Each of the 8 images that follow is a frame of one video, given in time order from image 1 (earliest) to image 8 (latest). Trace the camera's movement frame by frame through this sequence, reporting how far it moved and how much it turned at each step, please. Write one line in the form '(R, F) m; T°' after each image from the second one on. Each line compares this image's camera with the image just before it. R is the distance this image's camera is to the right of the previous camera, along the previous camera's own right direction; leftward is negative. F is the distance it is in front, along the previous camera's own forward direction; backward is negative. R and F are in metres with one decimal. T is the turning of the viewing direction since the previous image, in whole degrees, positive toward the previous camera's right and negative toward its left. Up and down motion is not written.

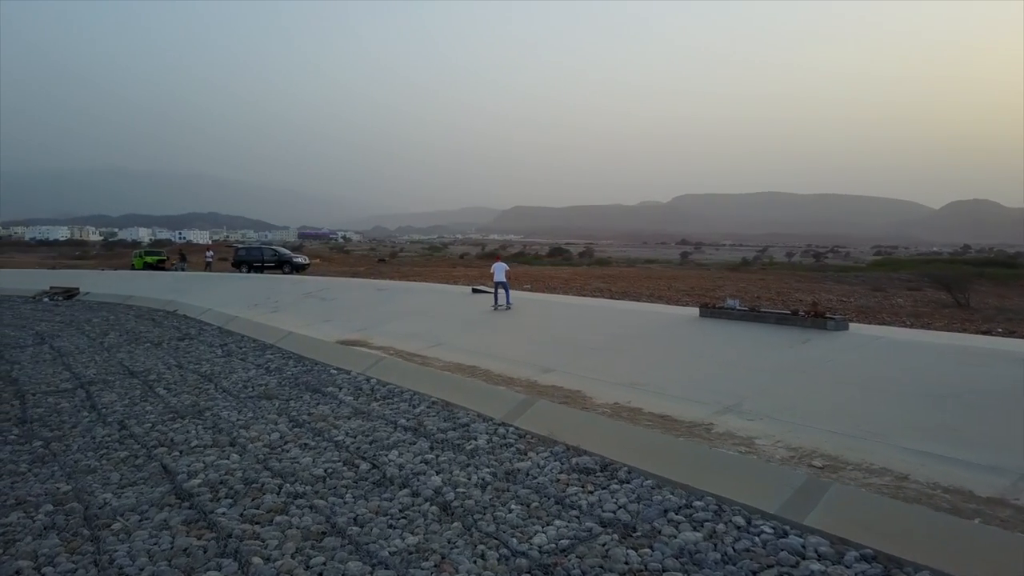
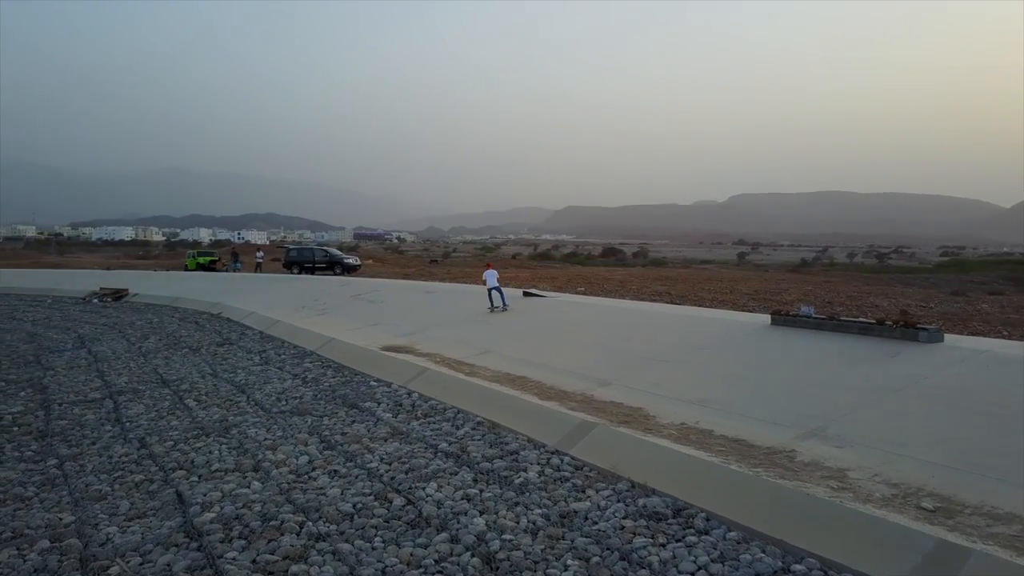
(0.0, +0.9) m; -4°
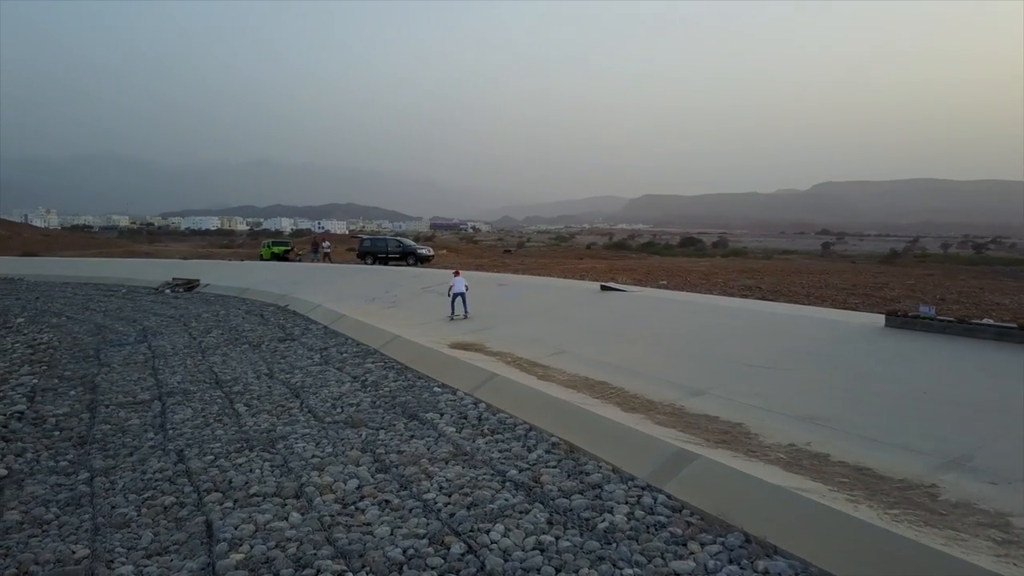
(-0.1, +1.1) m; -5°
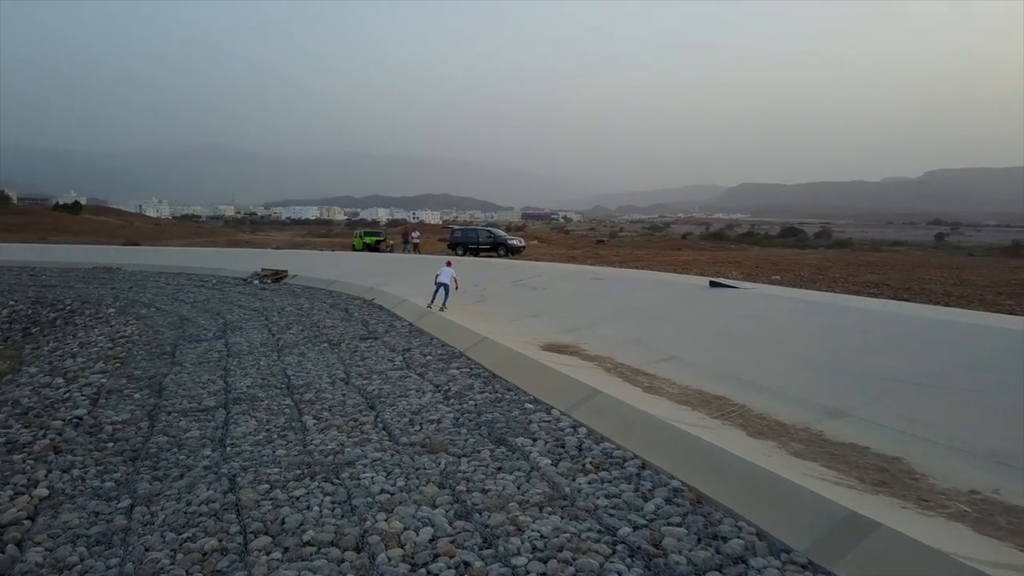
(-0.1, +1.2) m; -6°
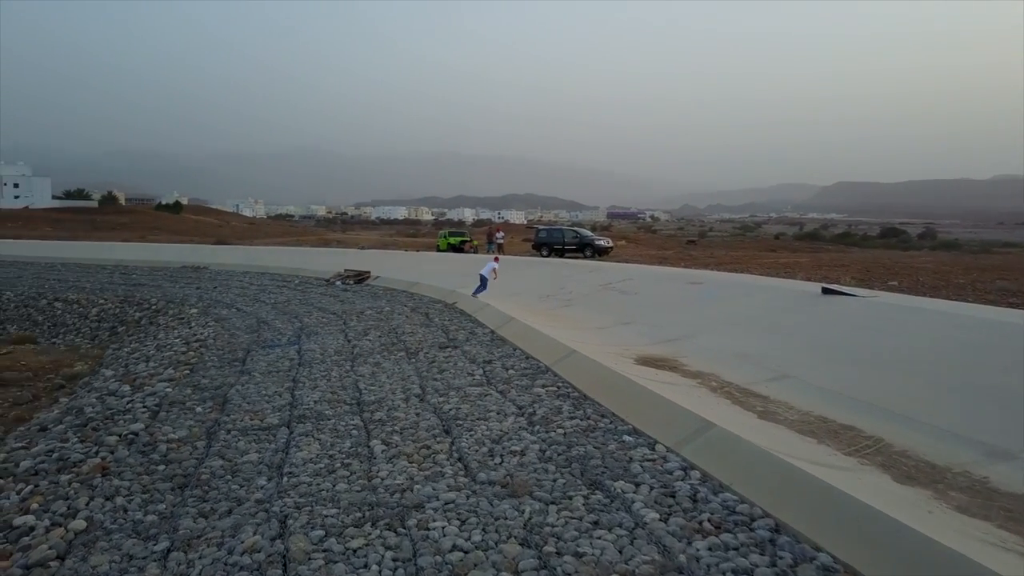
(-0.1, +1.0) m; -6°
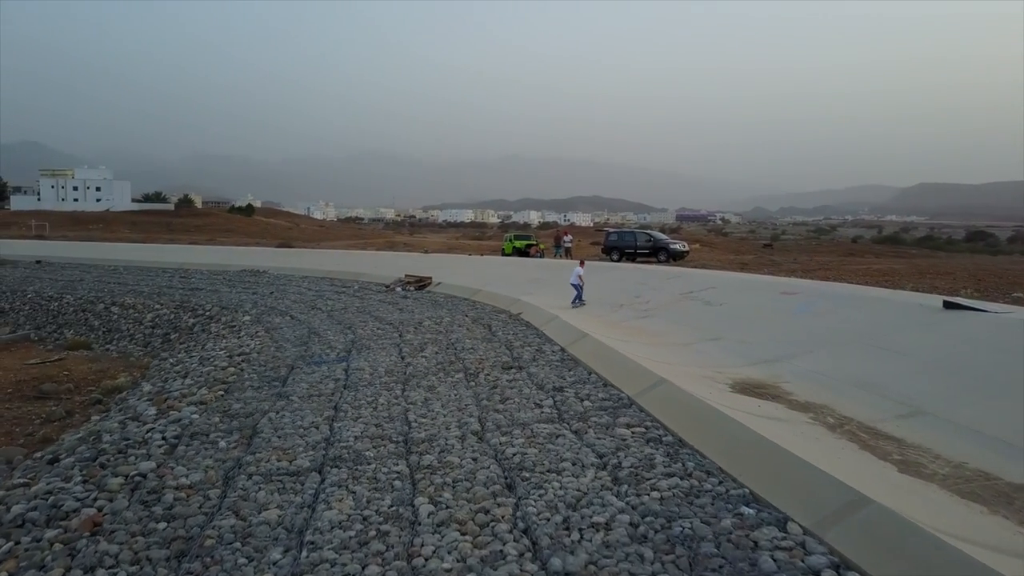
(-0.1, +1.4) m; -5°
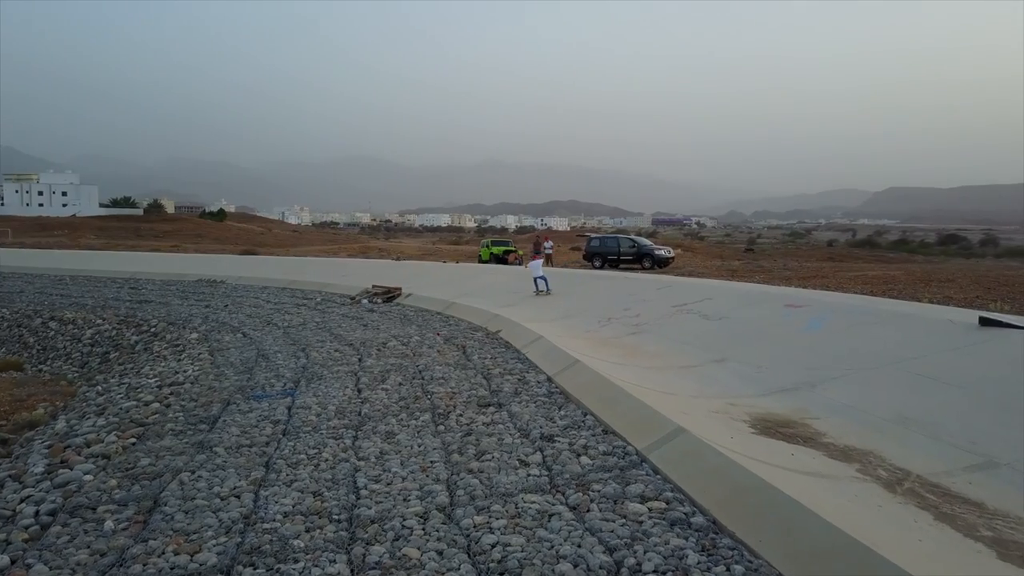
(0.0, +1.6) m; +2°
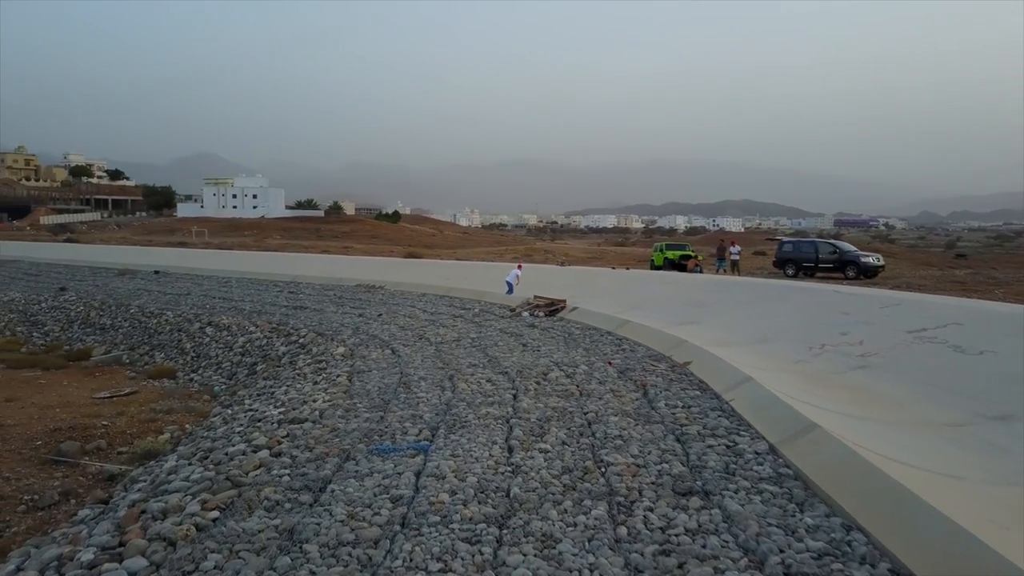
(-0.3, +2.4) m; -11°
